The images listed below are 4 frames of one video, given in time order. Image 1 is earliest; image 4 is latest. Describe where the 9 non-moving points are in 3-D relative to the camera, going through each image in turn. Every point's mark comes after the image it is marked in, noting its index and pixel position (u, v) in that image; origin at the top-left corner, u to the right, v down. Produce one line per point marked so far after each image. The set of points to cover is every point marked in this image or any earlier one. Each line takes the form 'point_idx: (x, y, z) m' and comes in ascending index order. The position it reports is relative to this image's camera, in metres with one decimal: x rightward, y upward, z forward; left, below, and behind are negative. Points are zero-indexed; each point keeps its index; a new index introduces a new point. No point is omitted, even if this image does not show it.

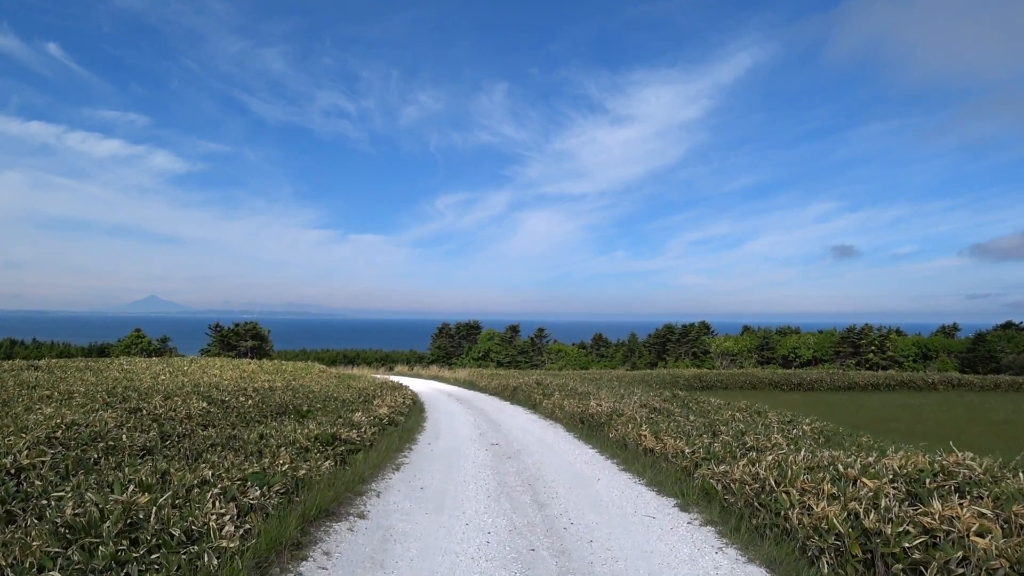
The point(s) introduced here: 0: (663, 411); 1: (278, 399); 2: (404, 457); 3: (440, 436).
0: (+3.4, -2.8, +11.3) m
1: (-7.2, -3.4, +15.5) m
2: (-1.9, -2.9, +8.7) m
3: (-1.6, -3.3, +11.2) m
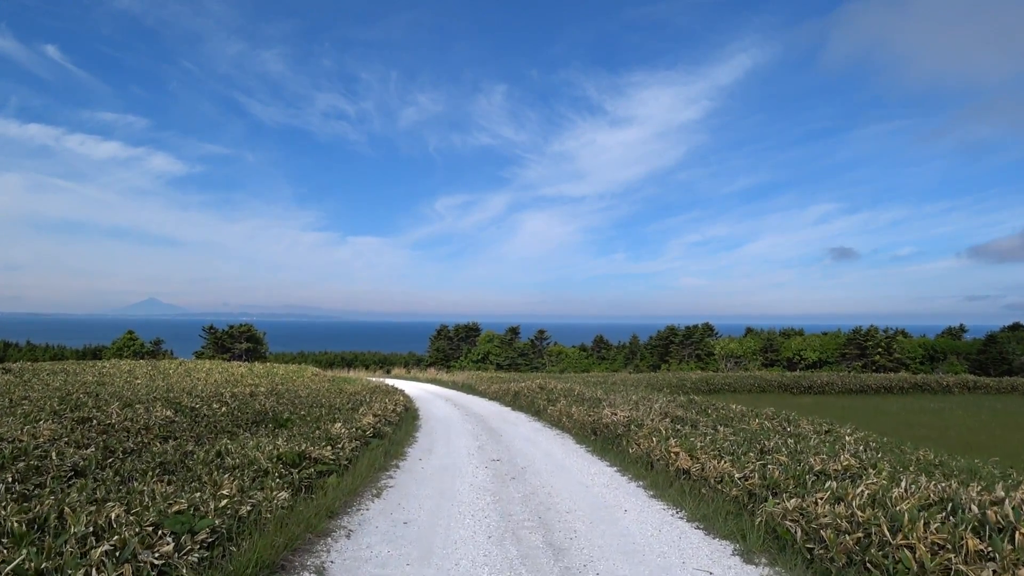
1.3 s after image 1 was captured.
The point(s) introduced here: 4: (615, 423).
0: (+3.5, -2.6, +9.9) m
1: (-7.2, -3.3, +14.1) m
2: (-1.8, -2.8, +7.3) m
3: (-1.6, -3.2, +9.8) m
4: (+2.0, -2.6, +9.8) m
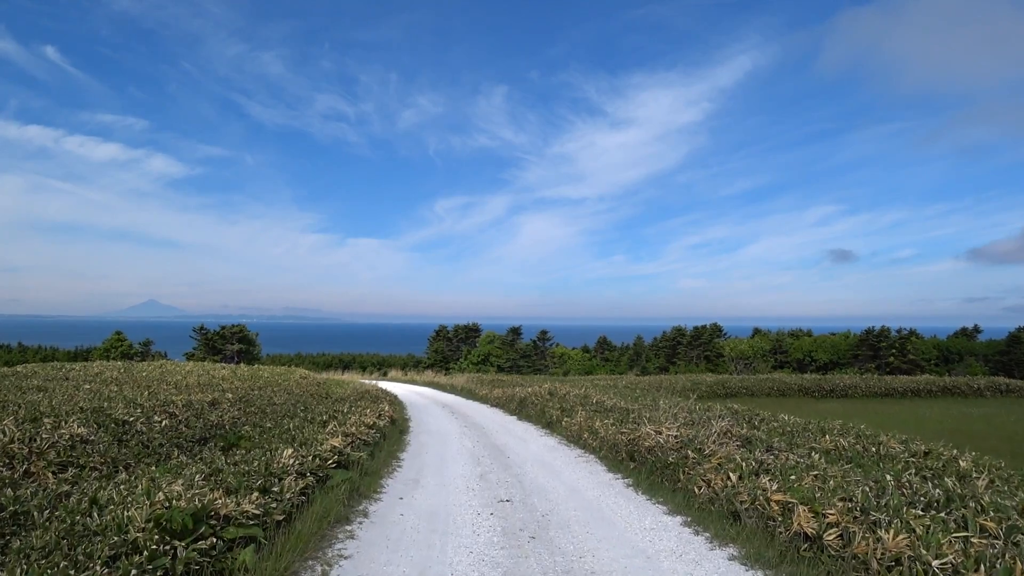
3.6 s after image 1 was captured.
0: (+3.7, -2.3, +7.5) m
1: (-7.0, -3.0, +11.7) m
2: (-1.6, -2.5, +4.9) m
3: (-1.4, -2.9, +7.4) m
4: (+2.2, -2.3, +7.4) m
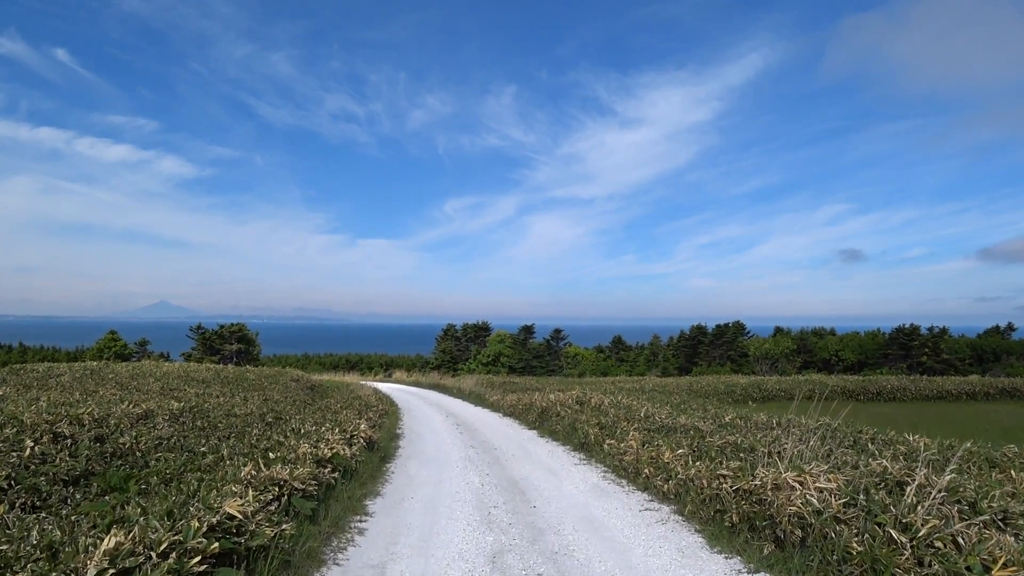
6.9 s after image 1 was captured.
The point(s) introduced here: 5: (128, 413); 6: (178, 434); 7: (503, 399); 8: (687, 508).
0: (+4.0, -1.8, +4.2) m
1: (-6.6, -2.5, +8.6) m
2: (-1.4, -2.0, +1.7) m
3: (-1.0, -2.4, +4.2) m
4: (+2.5, -1.8, +4.1) m
5: (-8.1, -2.7, +10.6) m
6: (-6.4, -2.8, +9.6) m
7: (-0.3, -4.0, +18.1) m
8: (+1.9, -2.4, +5.5) m
